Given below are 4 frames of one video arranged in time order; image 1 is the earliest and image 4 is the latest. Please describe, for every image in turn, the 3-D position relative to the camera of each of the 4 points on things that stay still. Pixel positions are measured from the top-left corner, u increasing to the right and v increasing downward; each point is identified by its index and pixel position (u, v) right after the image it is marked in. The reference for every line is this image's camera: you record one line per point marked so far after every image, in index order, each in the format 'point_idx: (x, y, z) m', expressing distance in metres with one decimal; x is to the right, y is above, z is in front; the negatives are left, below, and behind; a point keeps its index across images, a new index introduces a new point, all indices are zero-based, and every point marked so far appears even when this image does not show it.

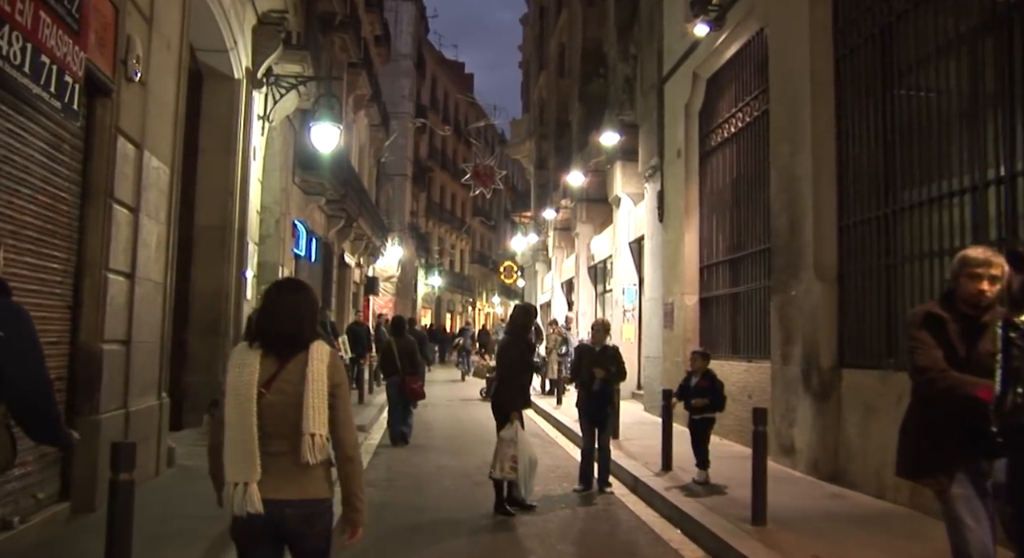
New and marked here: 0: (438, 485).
0: (-0.8, -2.2, +9.6) m
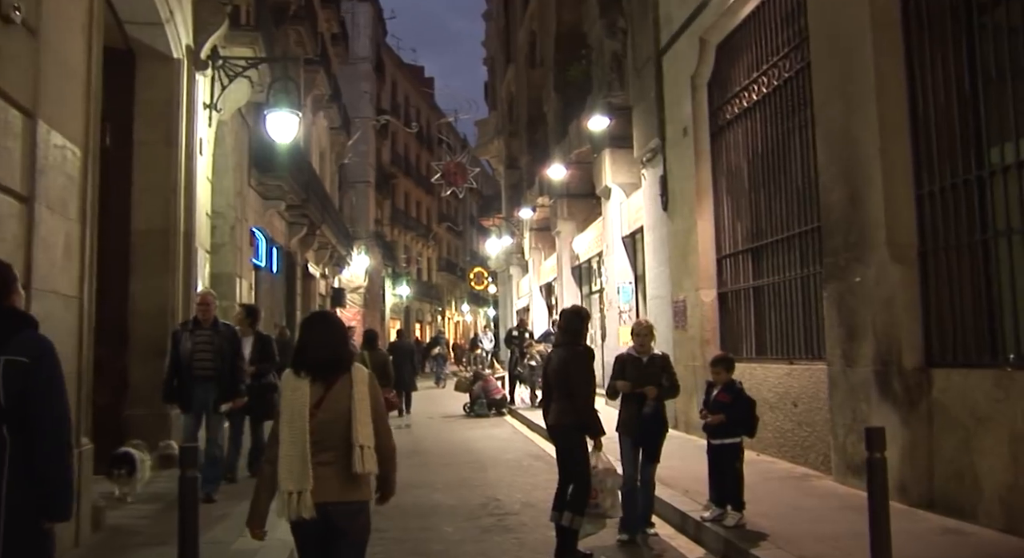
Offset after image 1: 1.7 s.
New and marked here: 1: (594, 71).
0: (-0.6, -2.2, +7.8) m
1: (+1.7, +4.2, +18.0) m
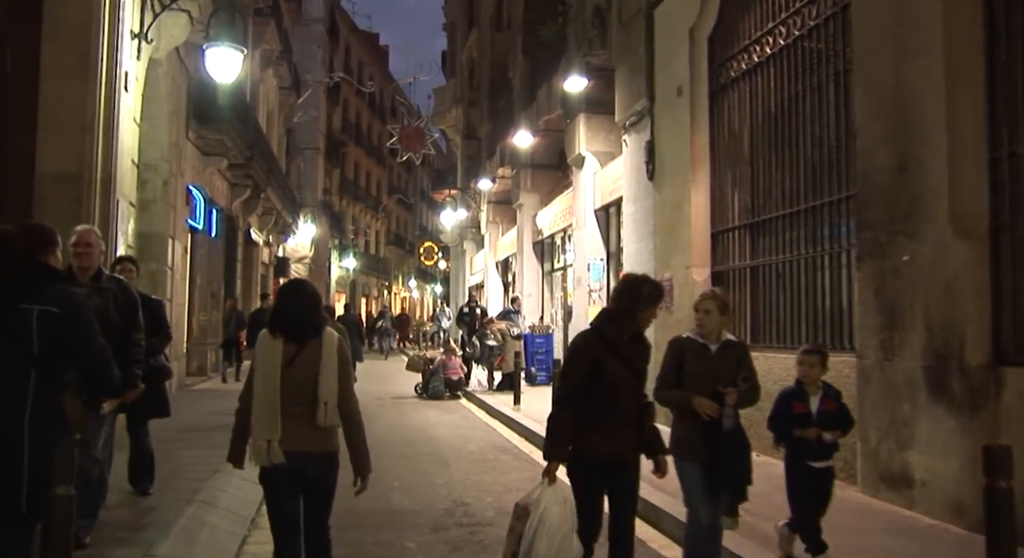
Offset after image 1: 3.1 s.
0: (-0.8, -1.9, +6.4) m
1: (+1.1, +4.7, +16.5) m
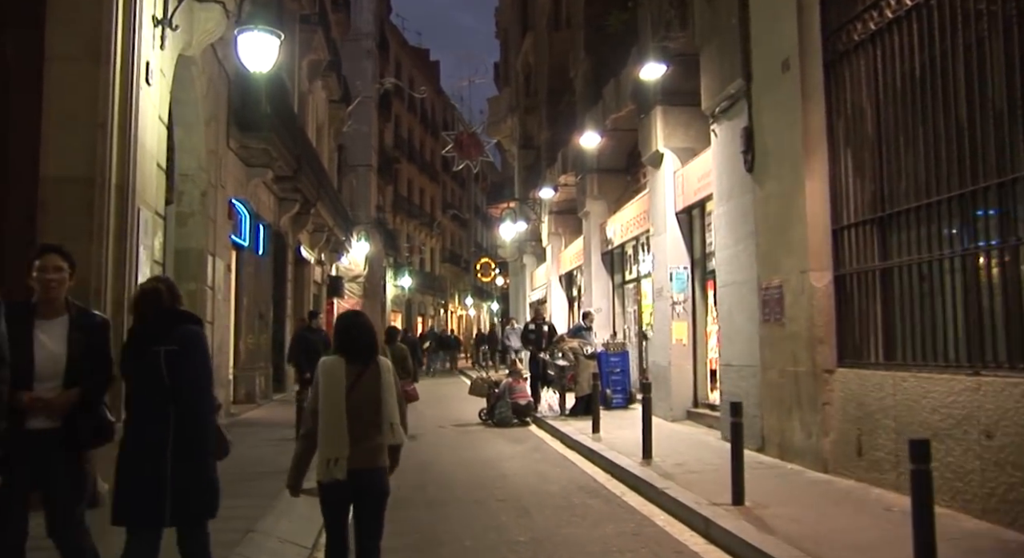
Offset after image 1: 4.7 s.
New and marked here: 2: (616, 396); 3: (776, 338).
0: (-0.2, -2.0, +4.8) m
1: (+2.2, +4.5, +14.9) m
2: (+1.9, -2.2, +16.6) m
3: (+3.0, -0.7, +9.9) m
